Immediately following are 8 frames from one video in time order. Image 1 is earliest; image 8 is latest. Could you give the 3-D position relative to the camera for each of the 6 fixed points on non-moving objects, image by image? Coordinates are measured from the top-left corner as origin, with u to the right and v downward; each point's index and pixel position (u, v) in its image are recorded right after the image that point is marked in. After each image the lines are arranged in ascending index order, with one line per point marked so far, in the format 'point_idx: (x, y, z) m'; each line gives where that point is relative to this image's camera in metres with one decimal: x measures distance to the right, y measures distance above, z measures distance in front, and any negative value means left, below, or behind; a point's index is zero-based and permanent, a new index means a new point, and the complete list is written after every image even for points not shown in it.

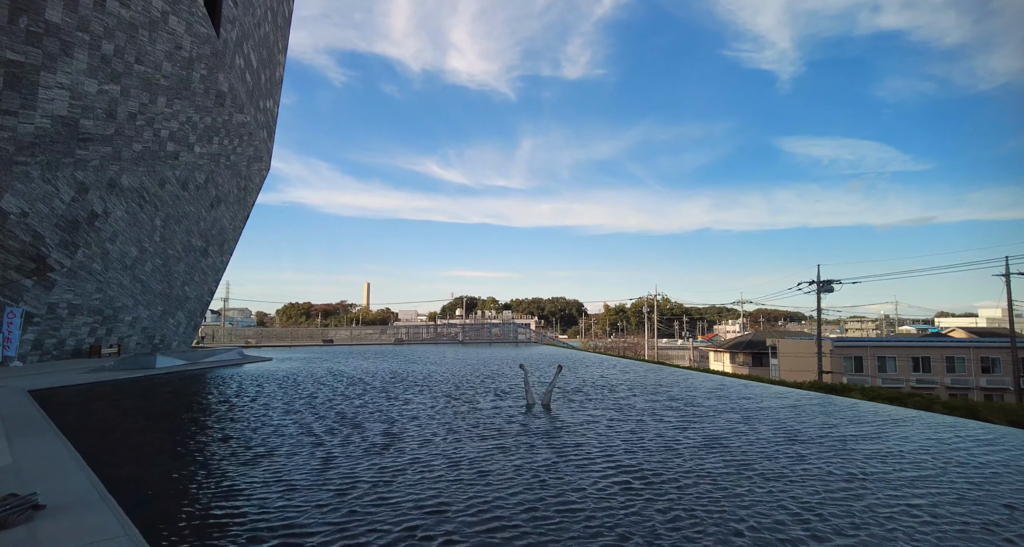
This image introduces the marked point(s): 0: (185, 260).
0: (-12.9, +0.6, +20.0) m
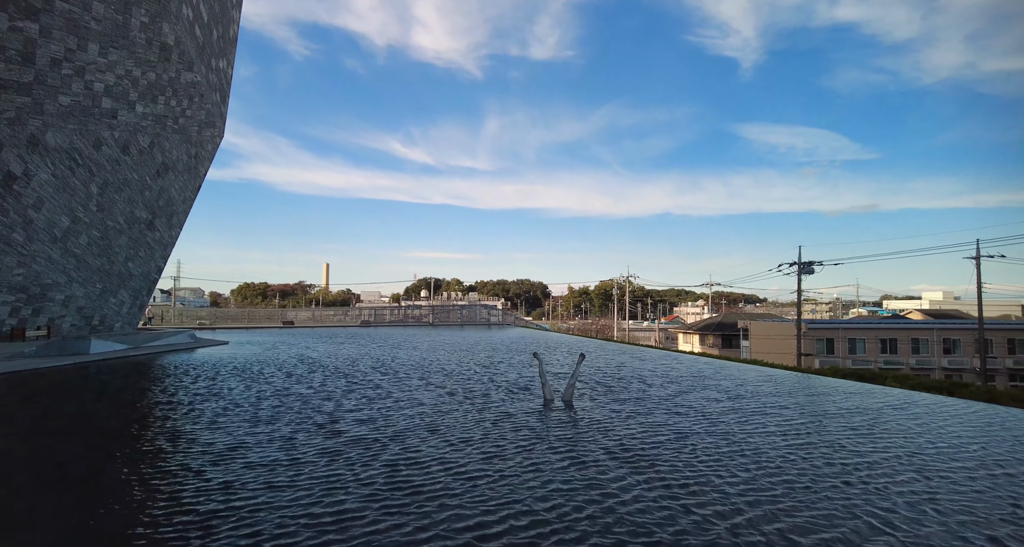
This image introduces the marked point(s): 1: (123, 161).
0: (-13.7, +1.5, +18.0) m
1: (-11.7, +3.4, +15.1) m
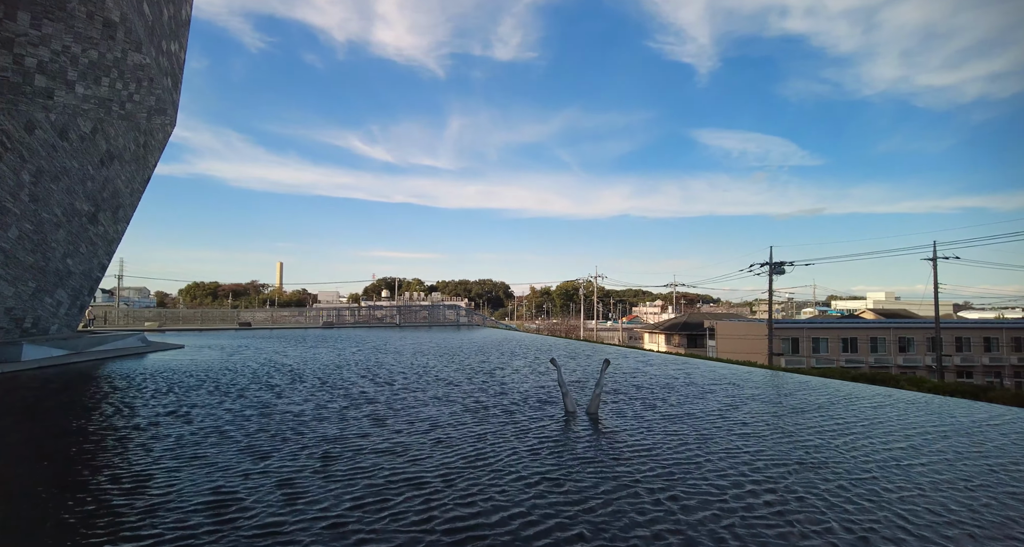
0: (-14.5, +1.5, +16.4) m
1: (-12.3, +3.5, +13.7) m
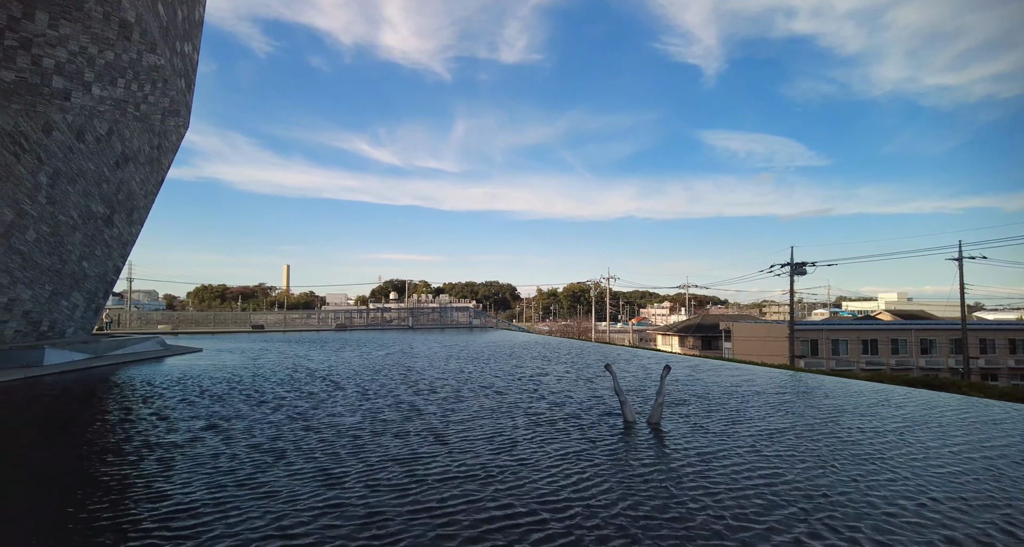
0: (-14.0, +1.5, +16.3) m
1: (-11.8, +3.4, +13.6) m
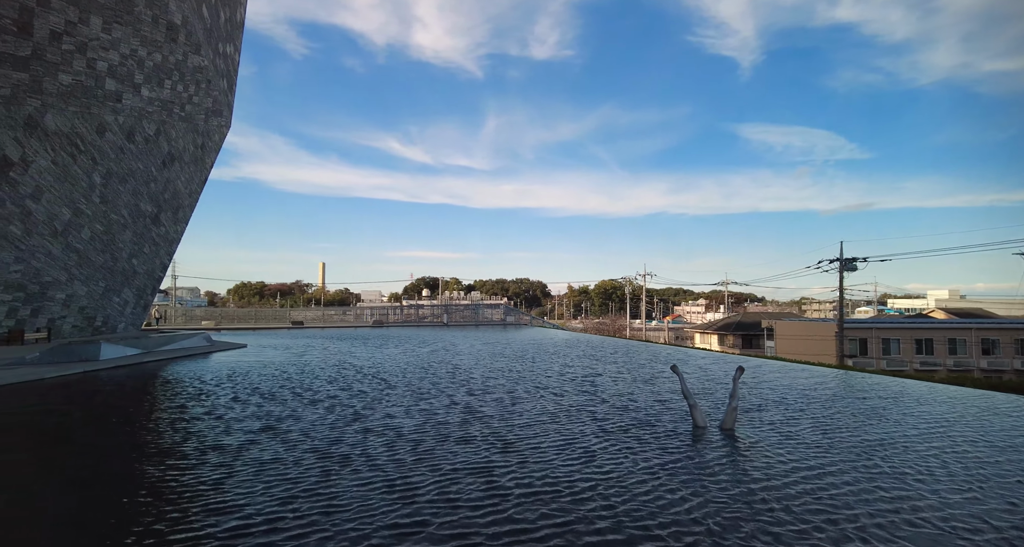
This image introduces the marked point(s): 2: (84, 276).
0: (-12.8, +1.5, +16.9) m
1: (-10.7, +3.5, +14.0) m
2: (-13.7, -0.1, +16.1) m
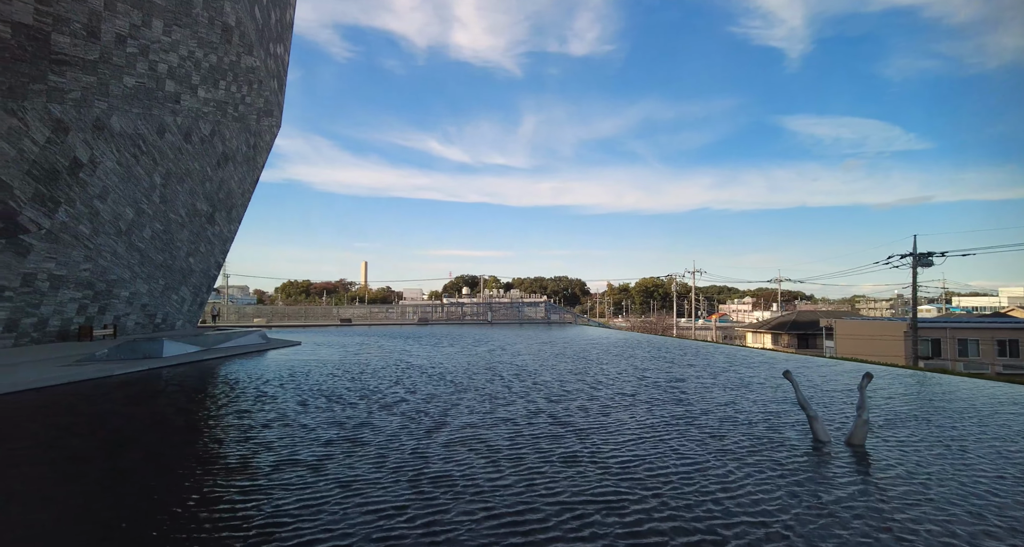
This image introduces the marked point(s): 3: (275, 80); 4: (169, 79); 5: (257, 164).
0: (-11.1, +1.6, +17.4) m
1: (-9.3, +3.5, +14.4) m
2: (-12.2, 0.0, +16.7) m
3: (-7.7, +6.4, +16.5) m
4: (-8.0, +4.6, +11.8) m
5: (-10.0, +4.2, +19.7) m
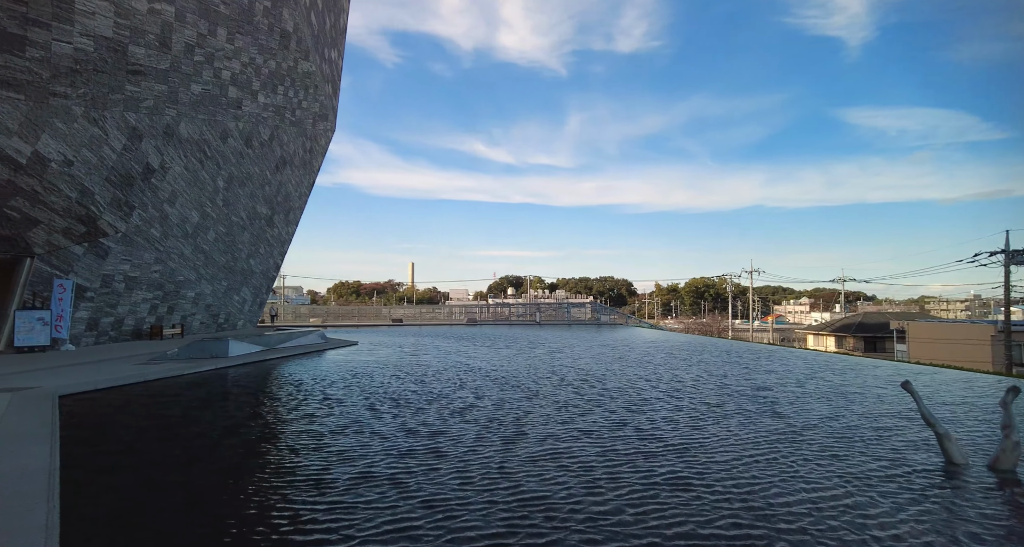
0: (-9.4, +1.6, +18.1) m
1: (-7.8, +3.5, +14.9) m
2: (-10.4, -0.1, +17.4) m
3: (-6.1, +6.3, +16.9) m
4: (-6.8, +4.5, +12.2) m
5: (-8.0, +4.2, +20.2) m
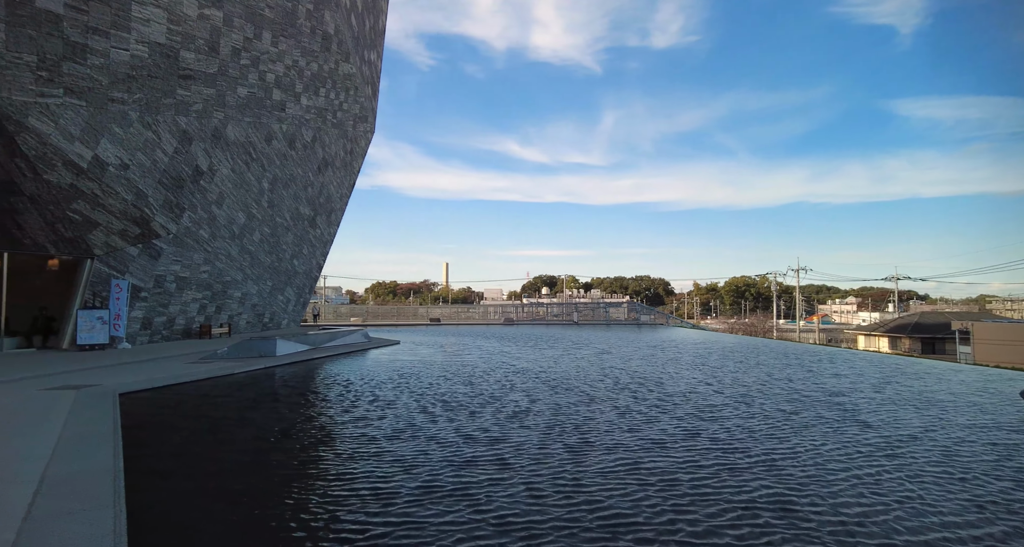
0: (-8.0, +1.6, +18.5) m
1: (-6.7, +3.5, +15.2) m
2: (-9.1, -0.1, +17.9) m
3: (-4.8, +6.3, +17.0) m
4: (-5.8, +4.5, +12.4) m
5: (-6.5, +4.2, +20.5) m
